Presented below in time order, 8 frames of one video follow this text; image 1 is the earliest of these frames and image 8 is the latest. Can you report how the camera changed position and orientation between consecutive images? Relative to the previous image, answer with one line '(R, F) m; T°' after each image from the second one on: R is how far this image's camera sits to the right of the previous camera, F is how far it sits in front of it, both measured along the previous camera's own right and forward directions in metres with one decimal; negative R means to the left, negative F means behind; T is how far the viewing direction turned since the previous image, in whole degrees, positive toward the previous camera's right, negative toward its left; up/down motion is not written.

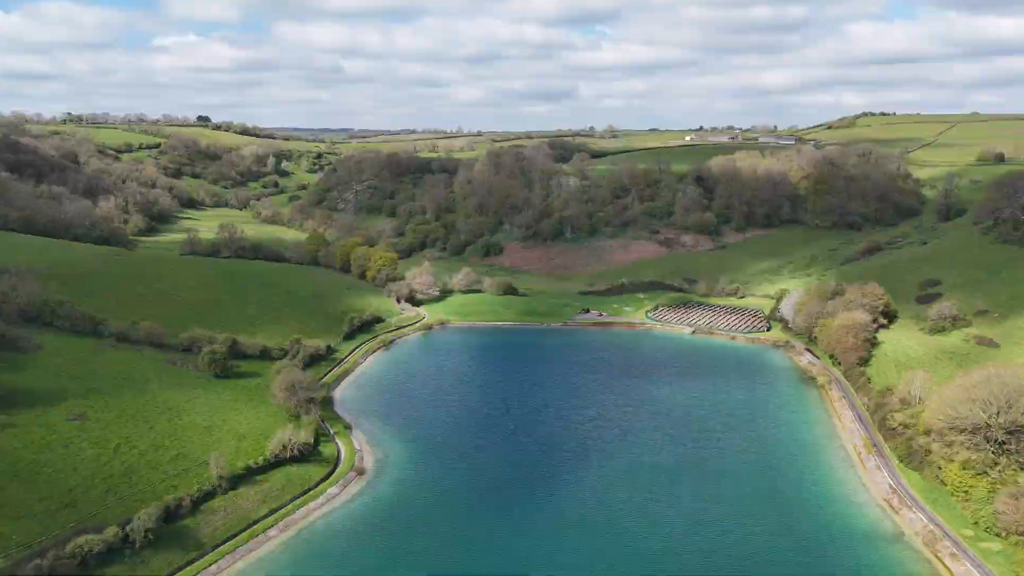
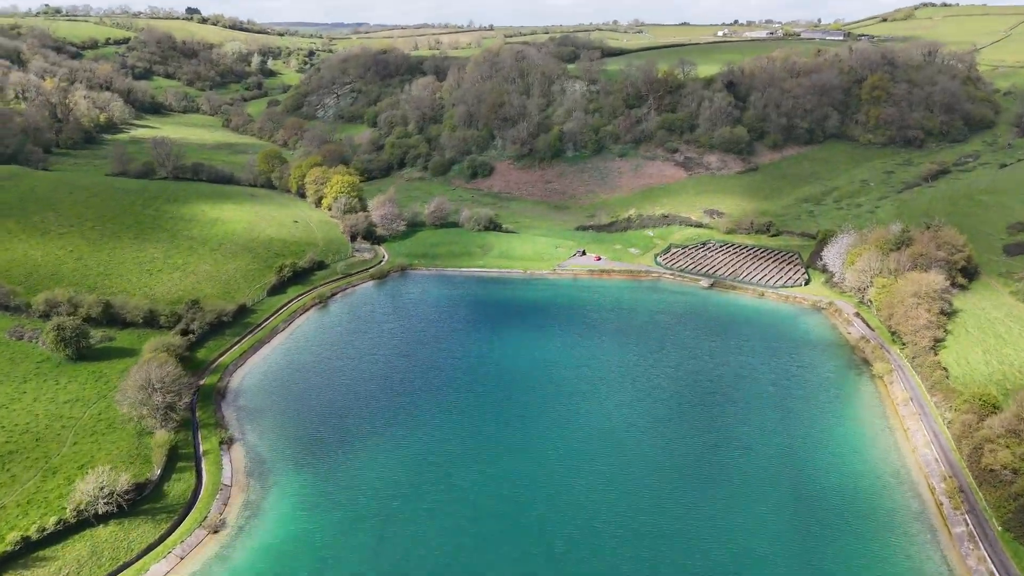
(+5.8, +21.4) m; -2°
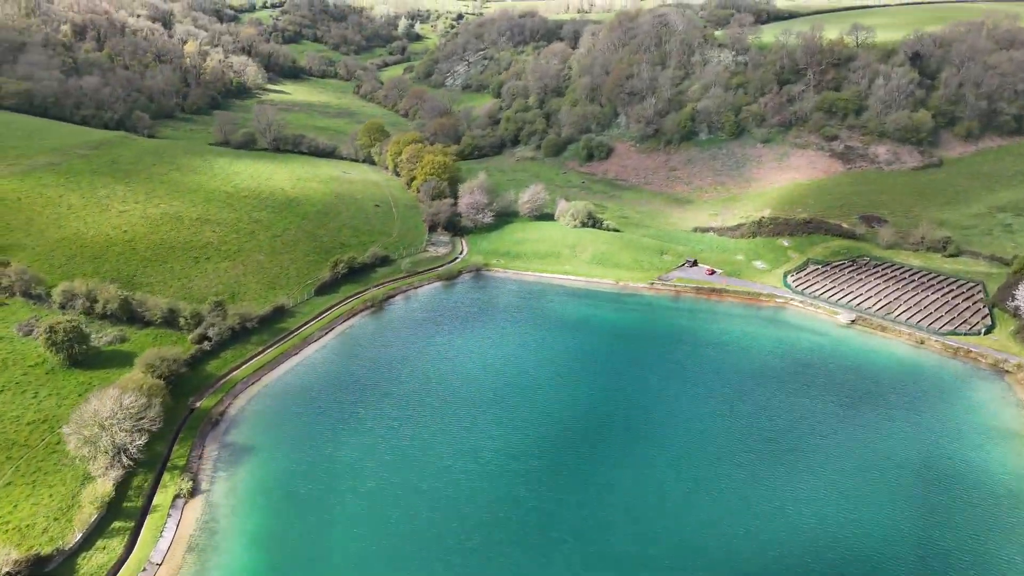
(+6.5, +13.9) m; -12°
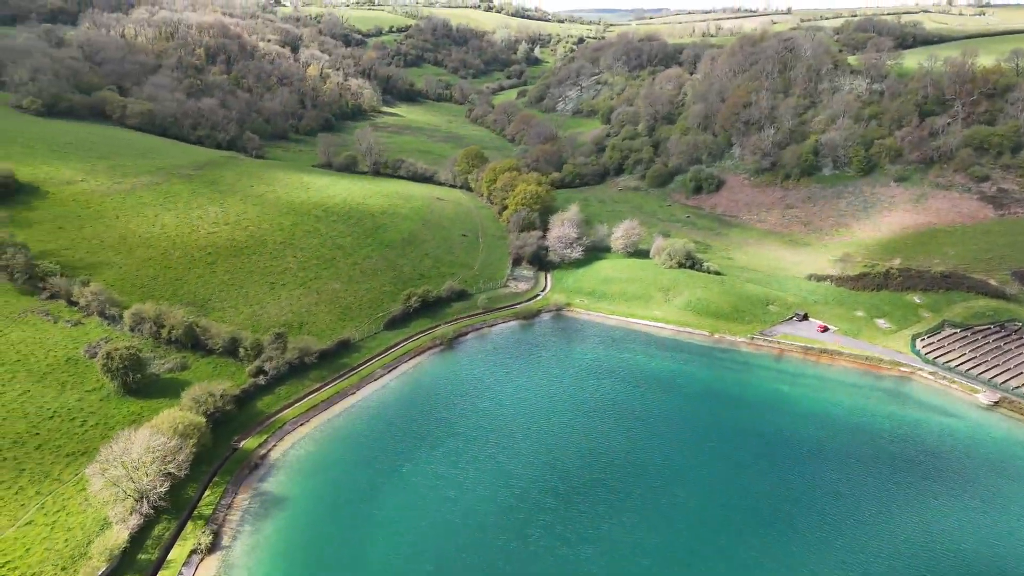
(+3.0, +5.6) m; -9°
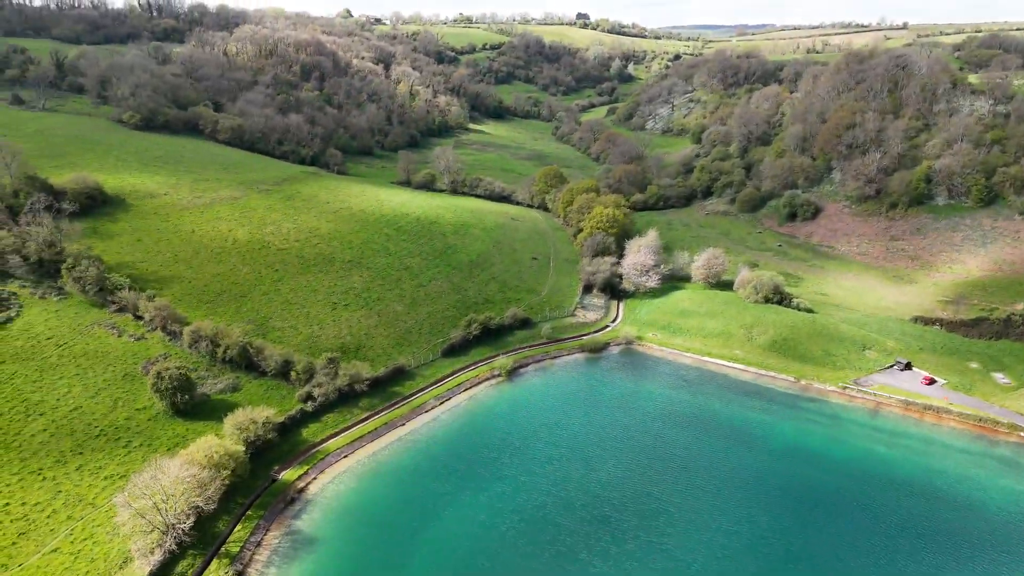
(+1.9, +3.8) m; -7°
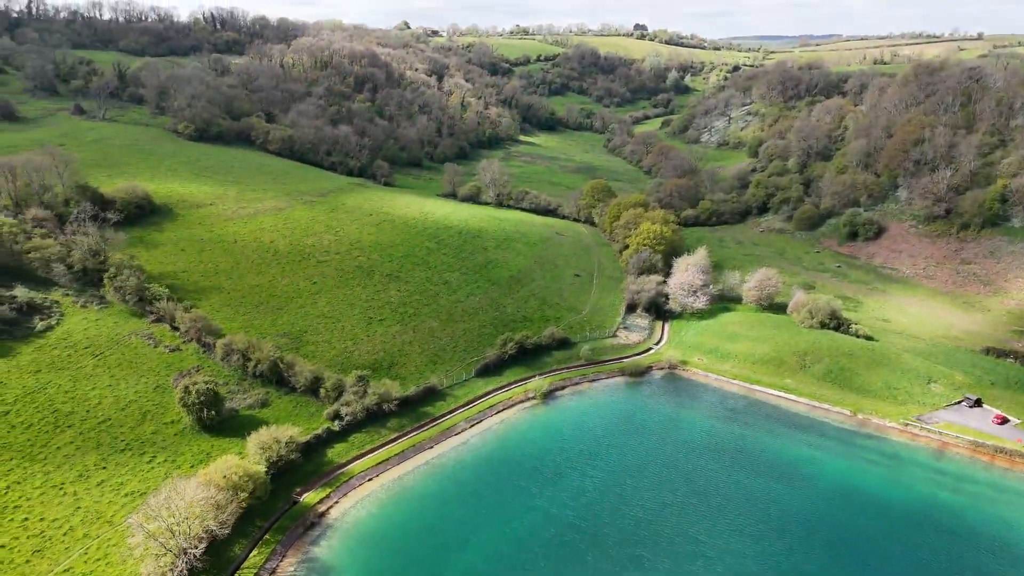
(+1.3, +2.2) m; -4°
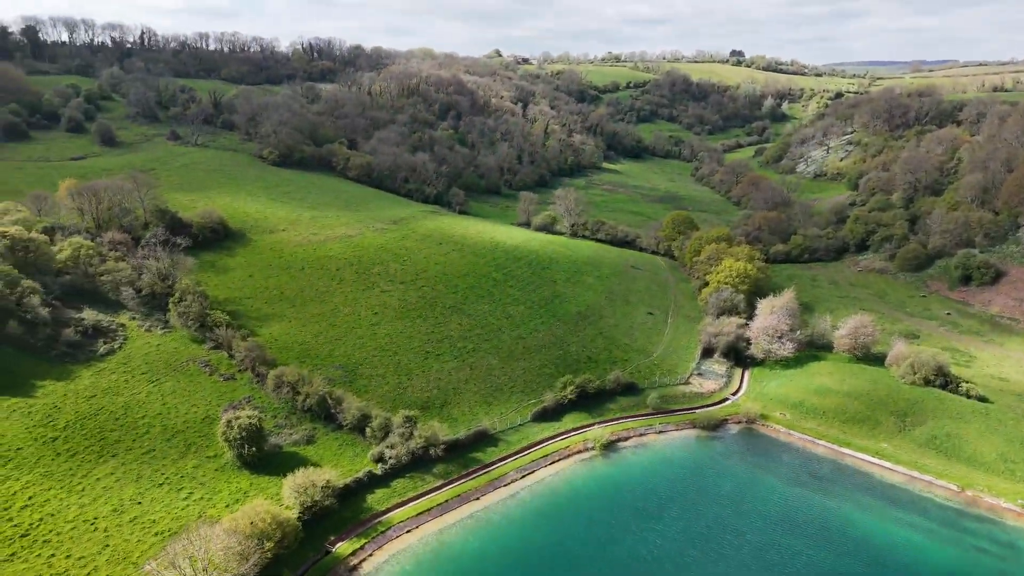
(+1.9, +3.6) m; -7°
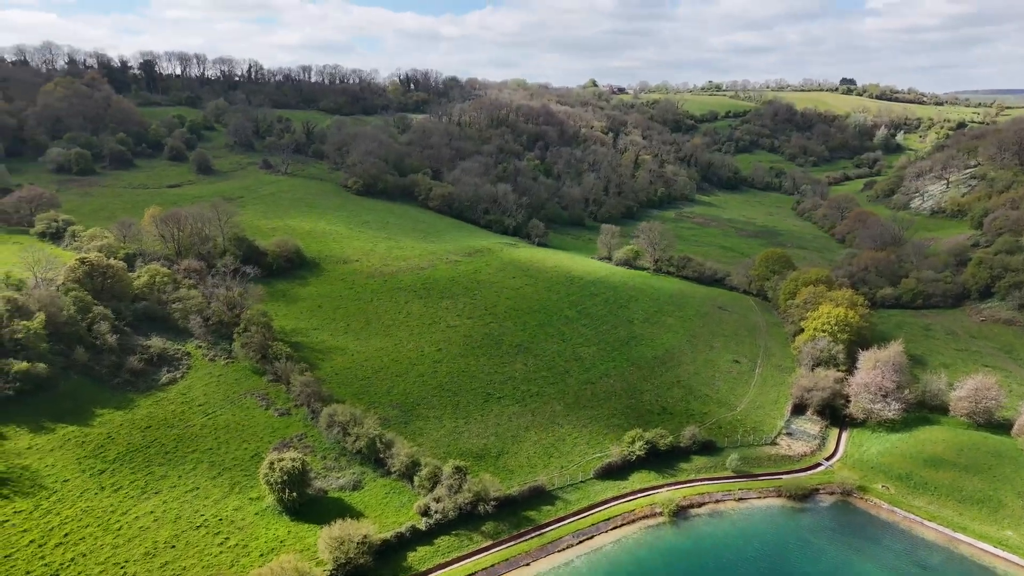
(+2.0, +3.9) m; -7°
